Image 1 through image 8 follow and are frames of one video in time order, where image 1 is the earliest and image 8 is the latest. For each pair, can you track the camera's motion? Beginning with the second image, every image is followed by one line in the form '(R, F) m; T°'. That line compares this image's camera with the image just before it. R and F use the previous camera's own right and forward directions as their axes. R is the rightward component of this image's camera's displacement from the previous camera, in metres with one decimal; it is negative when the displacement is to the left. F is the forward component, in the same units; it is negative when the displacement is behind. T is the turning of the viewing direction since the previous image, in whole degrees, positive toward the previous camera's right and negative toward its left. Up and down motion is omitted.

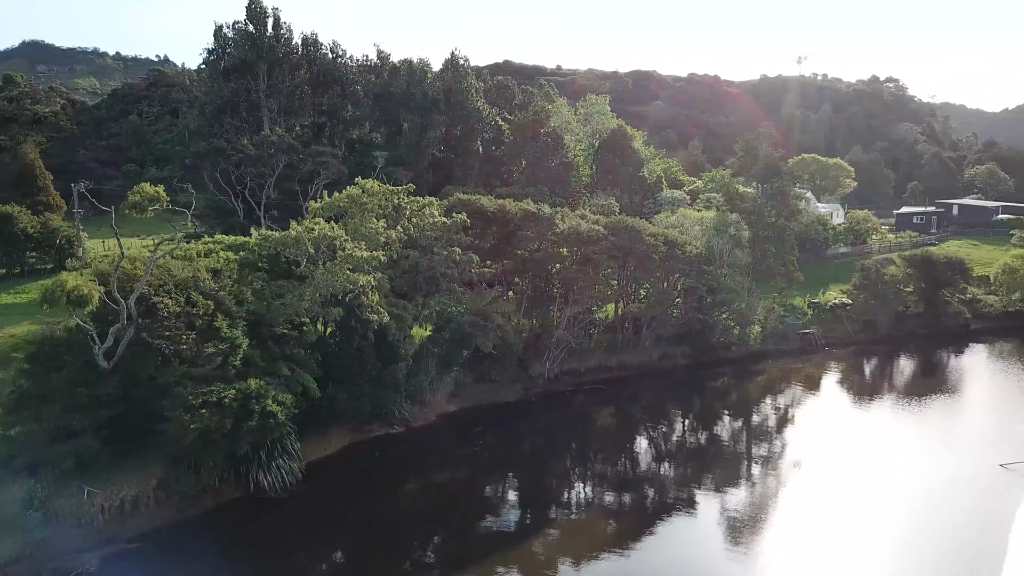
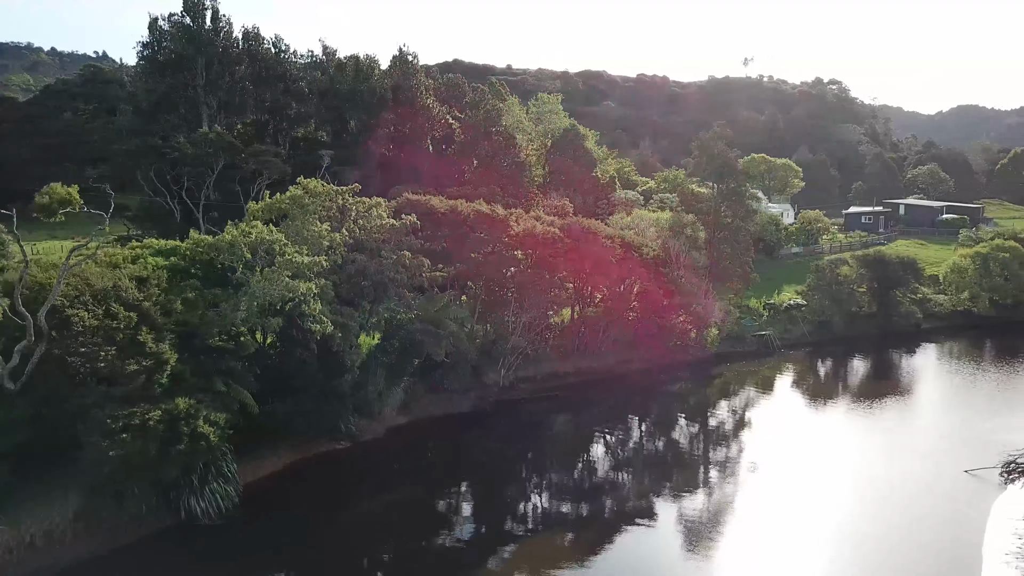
(-0.1, +1.5) m; +3°
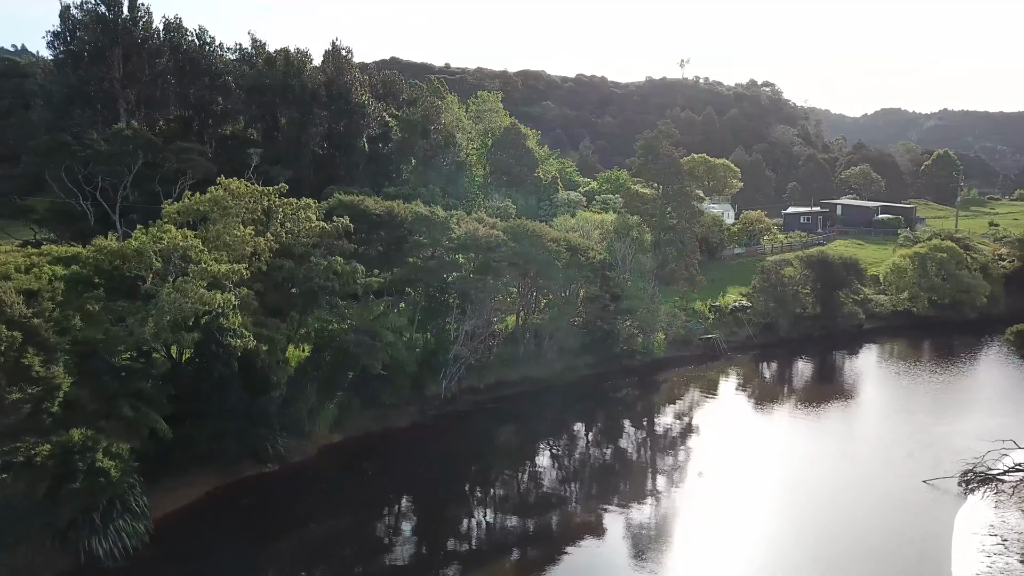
(0.0, +1.8) m; +4°
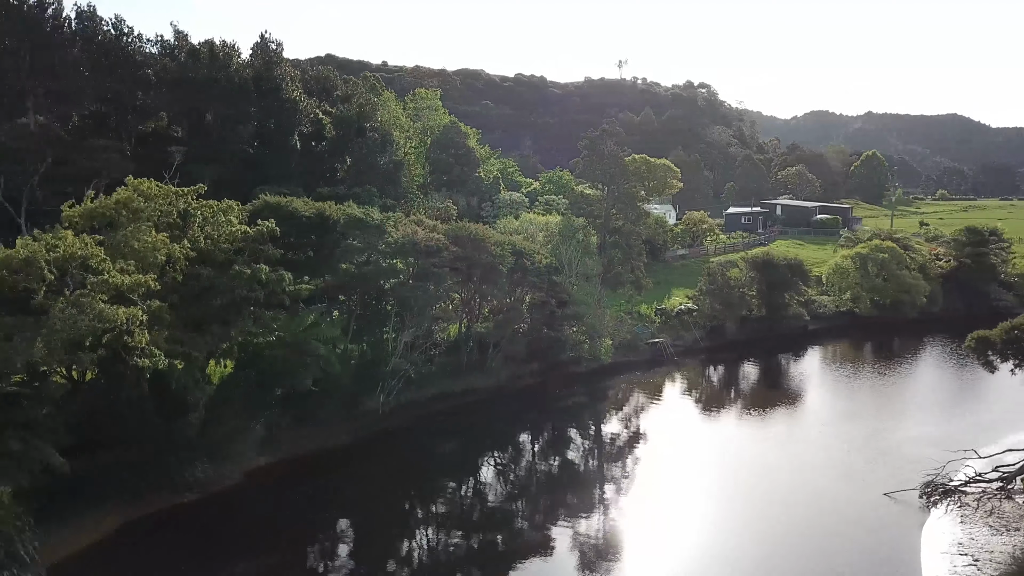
(-0.1, +1.9) m; +4°
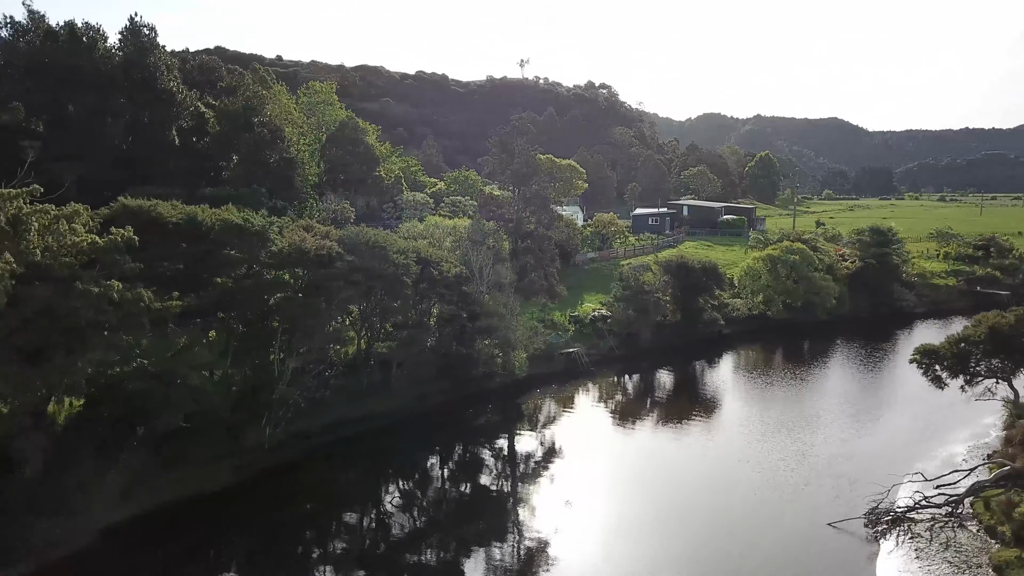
(0.0, +3.2) m; +7°
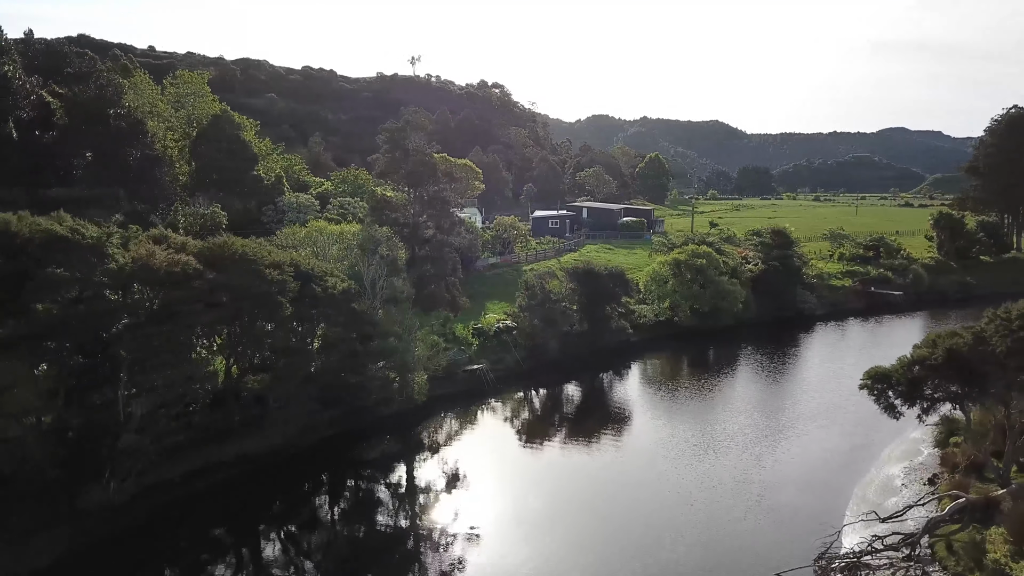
(-0.1, +3.7) m; +7°
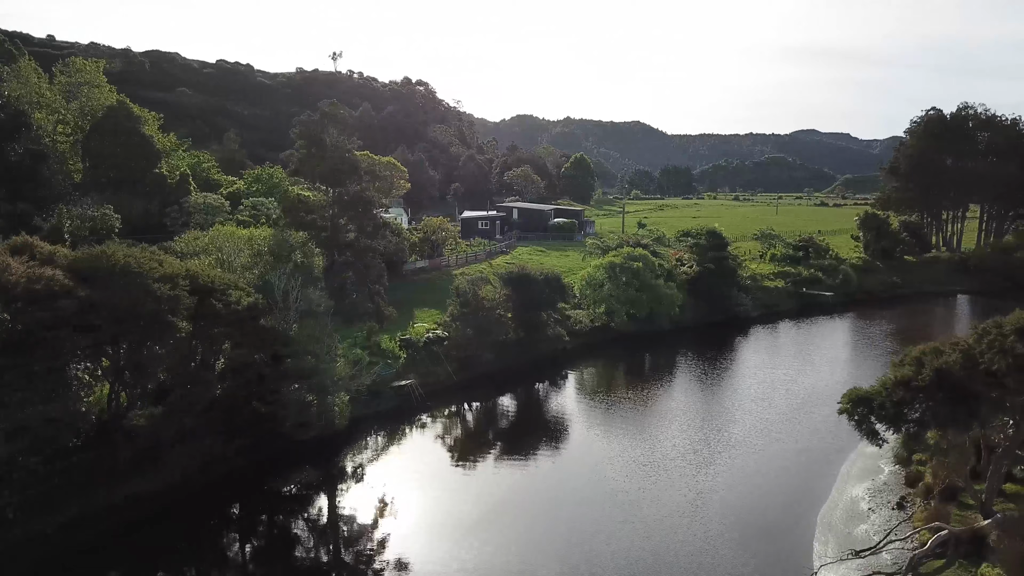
(-0.2, +2.9) m; +5°
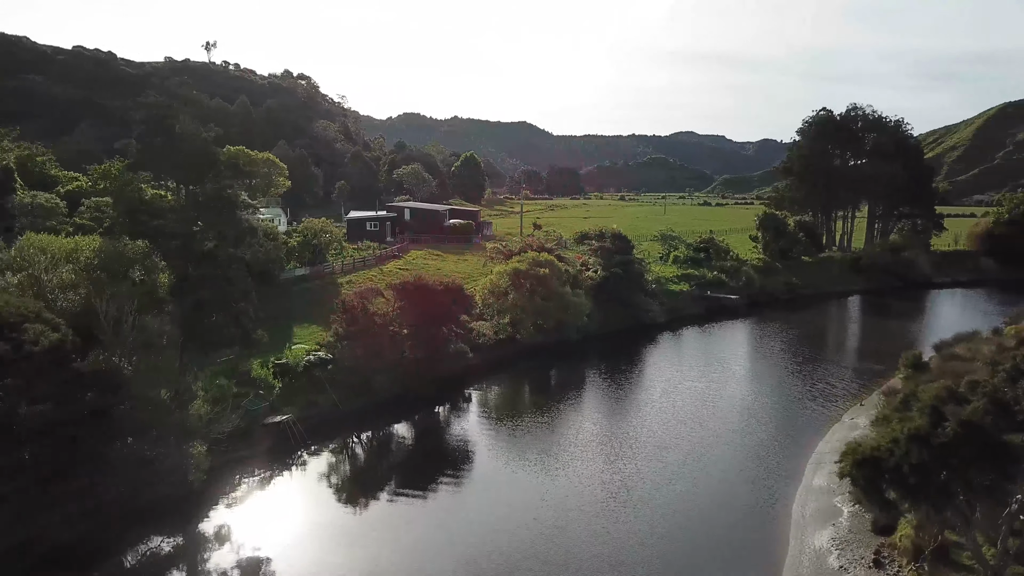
(-0.2, +4.9) m; +8°
